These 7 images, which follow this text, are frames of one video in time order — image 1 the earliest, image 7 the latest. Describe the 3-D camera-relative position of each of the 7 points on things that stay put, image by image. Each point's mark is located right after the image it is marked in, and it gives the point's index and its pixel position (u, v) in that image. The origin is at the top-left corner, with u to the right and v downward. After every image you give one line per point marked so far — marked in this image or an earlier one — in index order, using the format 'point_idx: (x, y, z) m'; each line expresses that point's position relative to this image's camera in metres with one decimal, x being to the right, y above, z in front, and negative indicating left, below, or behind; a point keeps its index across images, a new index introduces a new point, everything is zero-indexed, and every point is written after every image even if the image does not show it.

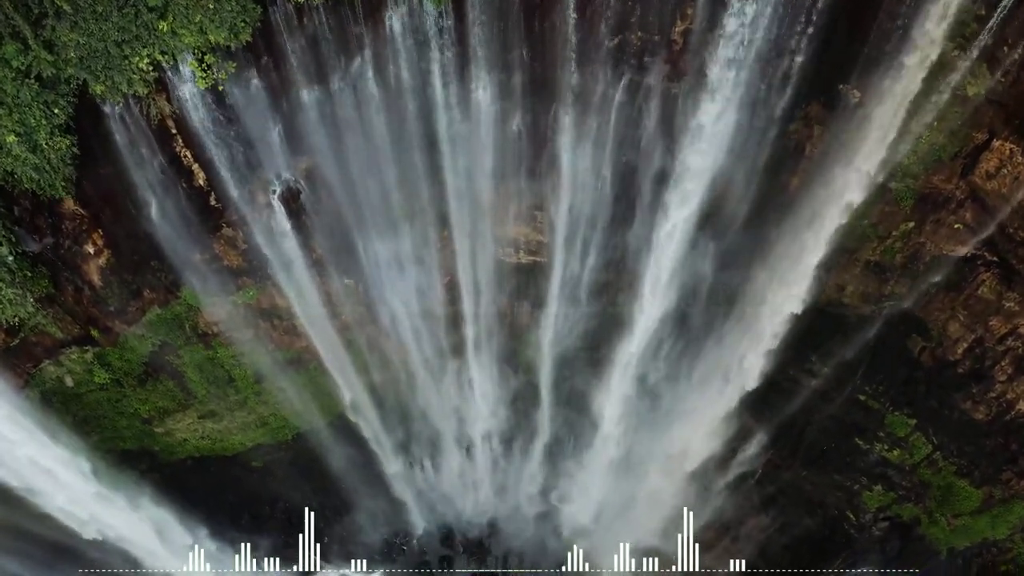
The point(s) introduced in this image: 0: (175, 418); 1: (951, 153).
0: (-6.2, -2.4, +12.2) m
1: (+6.1, +1.9, +9.2) m
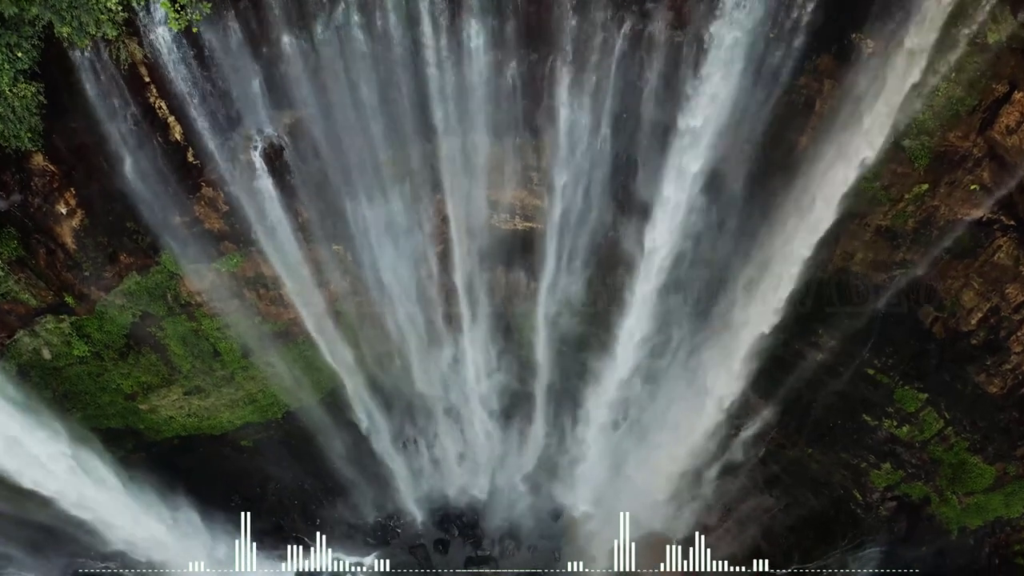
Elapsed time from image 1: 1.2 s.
0: (-6.3, -1.9, +11.8) m
1: (+6.0, +2.4, +8.7) m
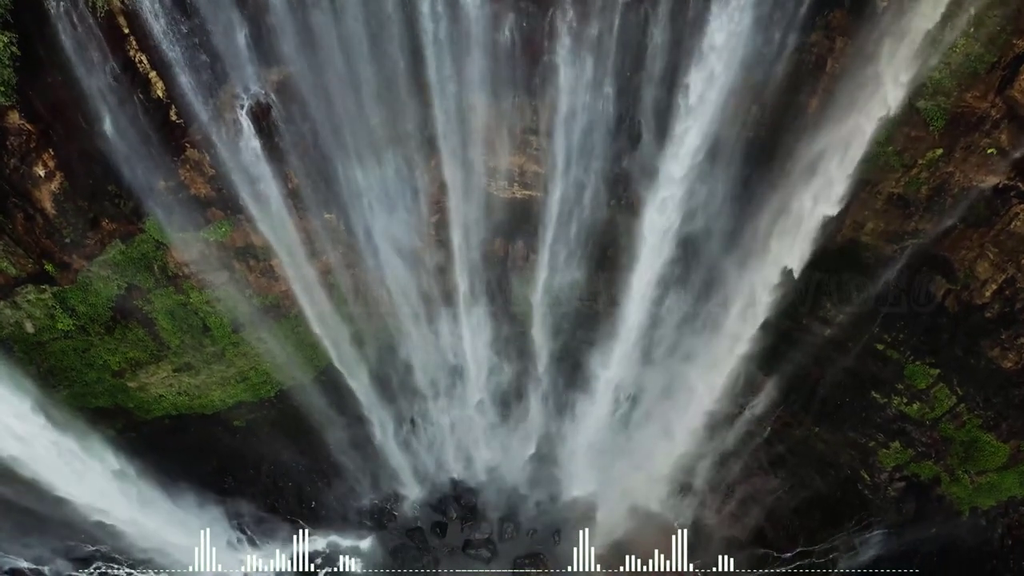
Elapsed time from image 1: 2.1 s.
0: (-6.3, -1.4, +11.4) m
1: (+6.0, +2.8, +8.4) m
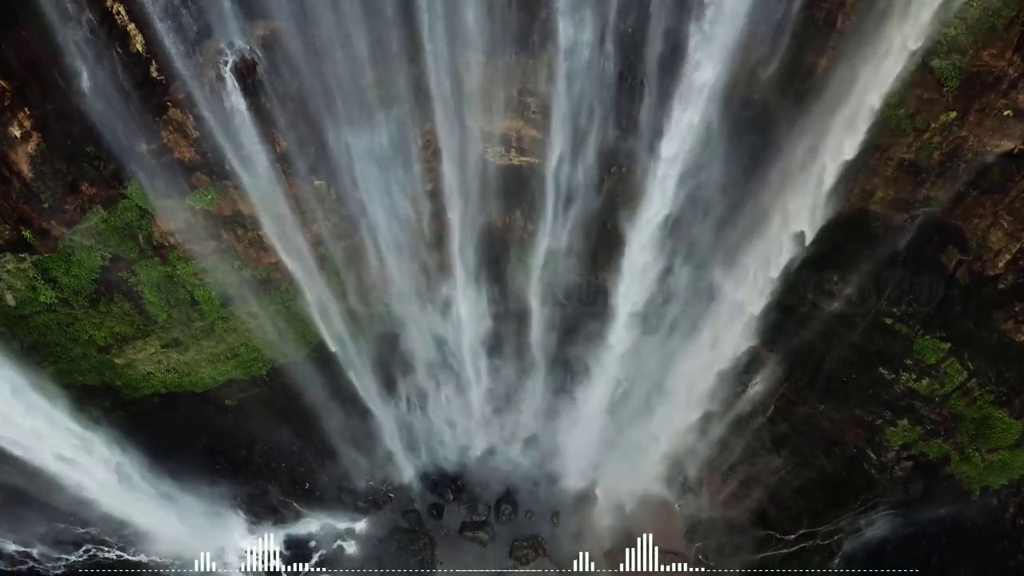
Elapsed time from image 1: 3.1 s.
0: (-6.3, -1.0, +11.1) m
1: (+6.0, +3.3, +8.0) m
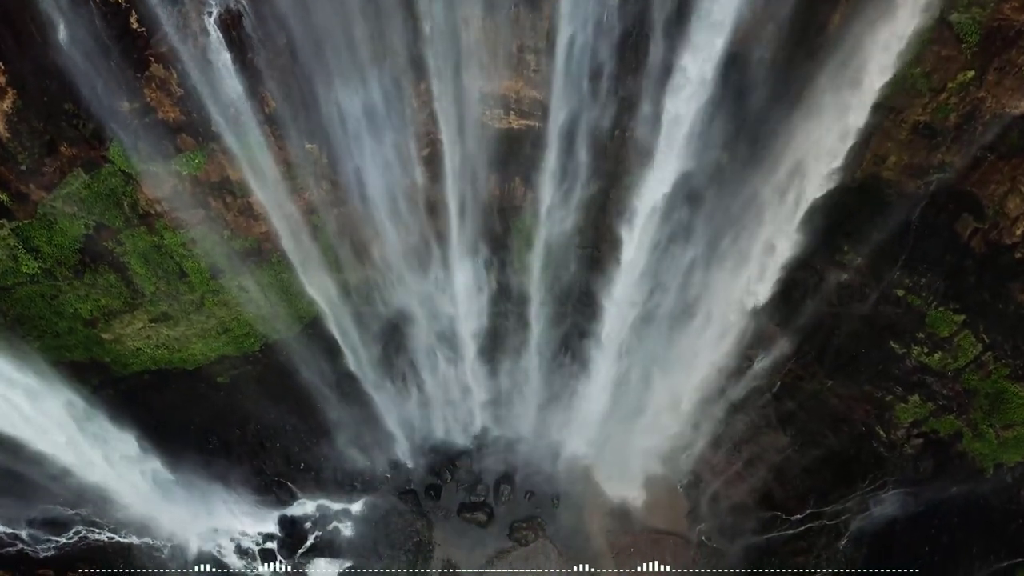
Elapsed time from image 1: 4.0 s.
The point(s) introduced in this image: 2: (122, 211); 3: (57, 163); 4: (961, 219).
0: (-6.3, -0.5, +10.8) m
1: (+6.0, +3.7, +7.6) m
2: (-5.6, +1.1, +9.5) m
3: (-6.0, +1.6, +8.8) m
4: (+6.6, +1.0, +9.7) m
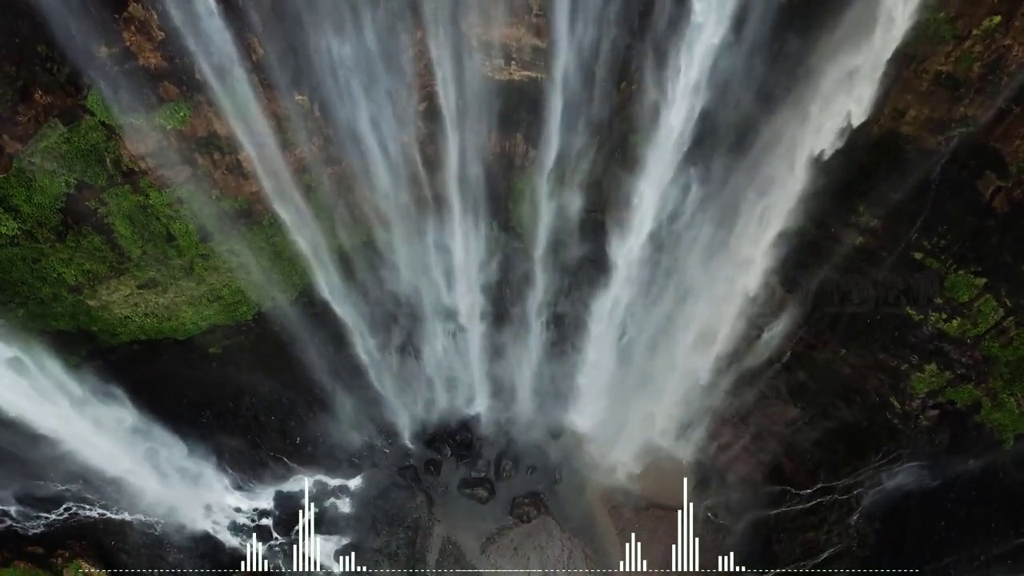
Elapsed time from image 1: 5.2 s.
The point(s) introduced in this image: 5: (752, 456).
0: (-6.3, 0.0, +10.4) m
1: (+6.0, +4.2, +7.1) m
2: (-5.6, +1.6, +9.1) m
3: (-6.0, +2.1, +8.4) m
4: (+6.6, +1.6, +9.2) m
5: (+4.6, -3.2, +12.6) m
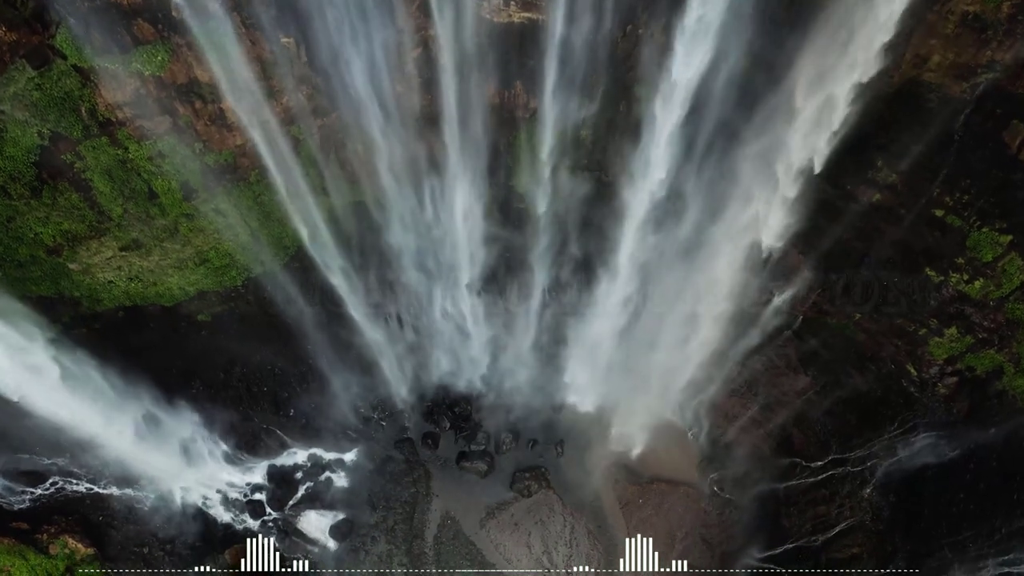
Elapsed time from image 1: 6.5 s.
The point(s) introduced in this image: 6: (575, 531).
0: (-6.3, +0.6, +9.9) m
1: (+5.9, +4.8, +6.5) m
2: (-5.6, +2.2, +8.6) m
3: (-6.0, +2.7, +7.9) m
4: (+6.6, +2.2, +8.7) m
5: (+4.6, -2.6, +12.2) m
6: (+1.1, -4.3, +11.7) m
